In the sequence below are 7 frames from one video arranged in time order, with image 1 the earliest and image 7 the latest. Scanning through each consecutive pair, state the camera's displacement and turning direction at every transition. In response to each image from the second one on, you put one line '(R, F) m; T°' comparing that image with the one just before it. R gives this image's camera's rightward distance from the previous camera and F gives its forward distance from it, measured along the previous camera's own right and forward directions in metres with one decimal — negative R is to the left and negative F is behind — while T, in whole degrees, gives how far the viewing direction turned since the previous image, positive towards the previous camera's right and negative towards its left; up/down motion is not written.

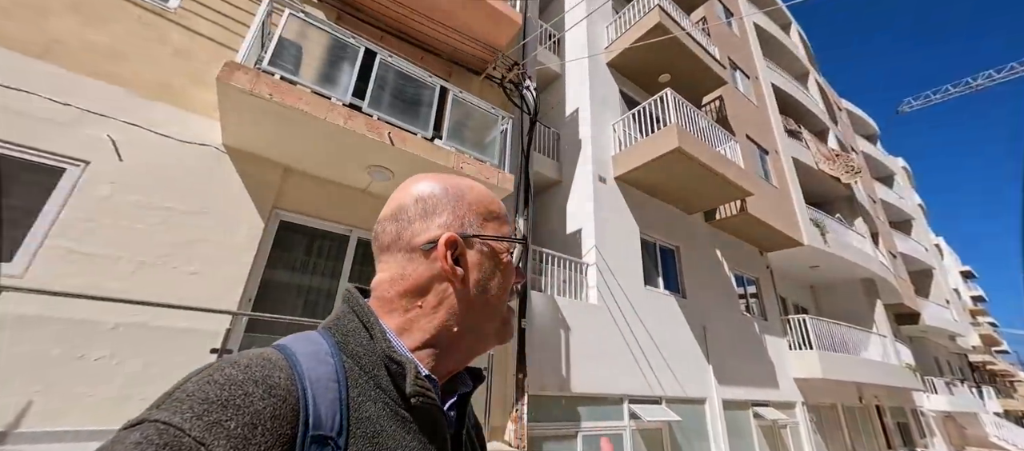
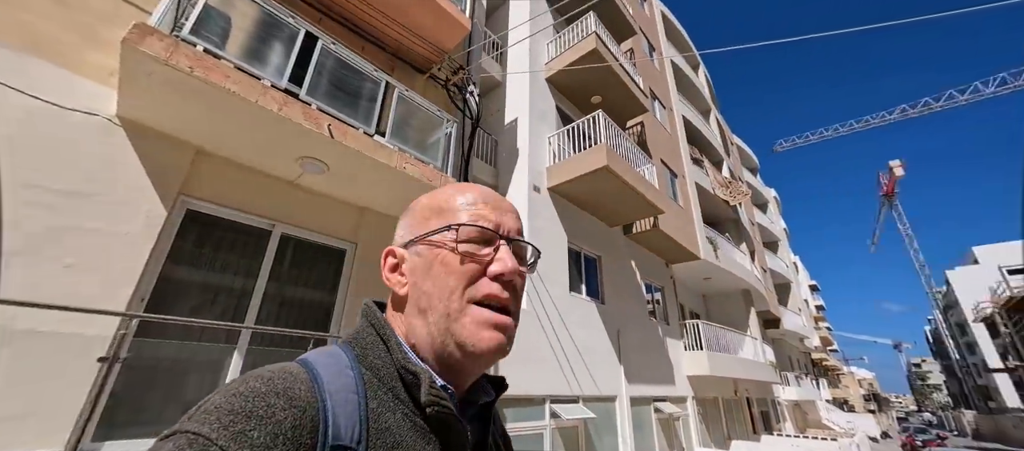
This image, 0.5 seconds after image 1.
(-0.3, -0.1) m; +12°
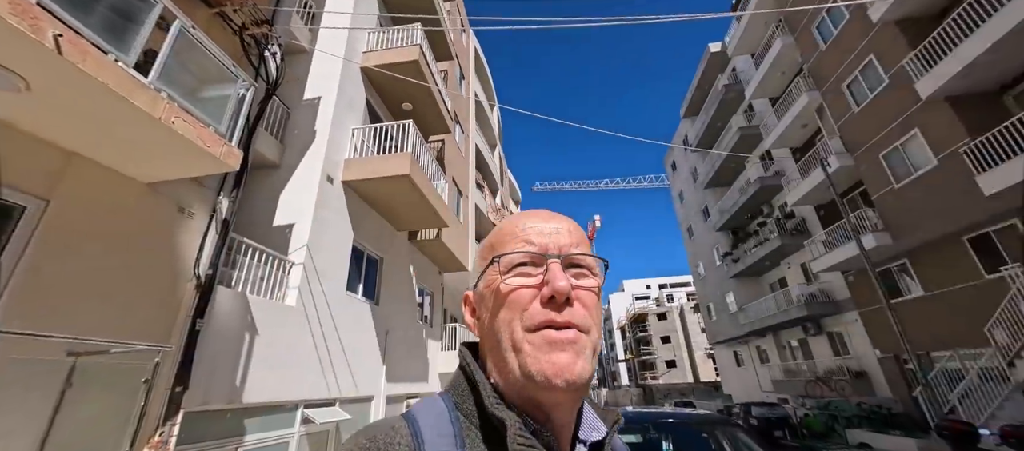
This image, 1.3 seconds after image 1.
(-0.6, -0.2) m; +34°
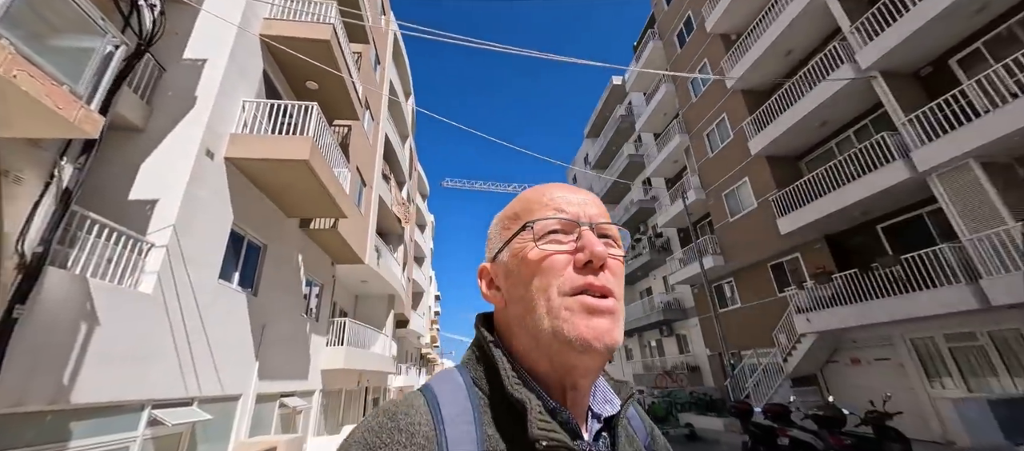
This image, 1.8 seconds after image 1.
(0.0, -0.3) m; +14°
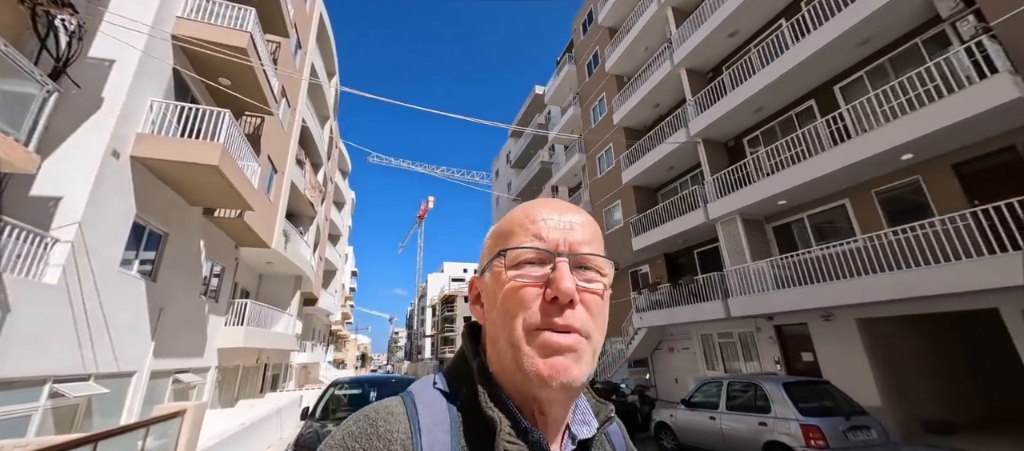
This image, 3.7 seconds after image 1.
(+0.8, -1.8) m; +10°
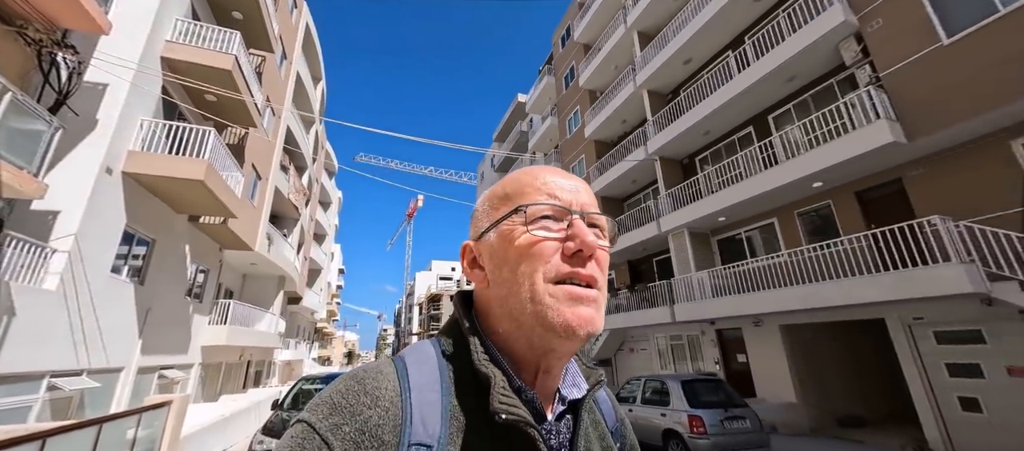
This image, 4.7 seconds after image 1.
(+0.7, -0.9) m; +1°
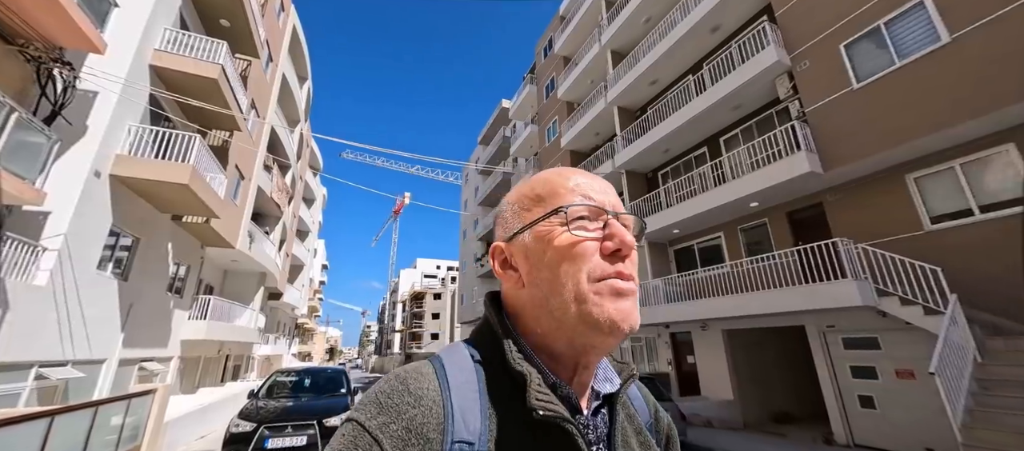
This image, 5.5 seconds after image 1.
(+0.5, -0.8) m; +2°
